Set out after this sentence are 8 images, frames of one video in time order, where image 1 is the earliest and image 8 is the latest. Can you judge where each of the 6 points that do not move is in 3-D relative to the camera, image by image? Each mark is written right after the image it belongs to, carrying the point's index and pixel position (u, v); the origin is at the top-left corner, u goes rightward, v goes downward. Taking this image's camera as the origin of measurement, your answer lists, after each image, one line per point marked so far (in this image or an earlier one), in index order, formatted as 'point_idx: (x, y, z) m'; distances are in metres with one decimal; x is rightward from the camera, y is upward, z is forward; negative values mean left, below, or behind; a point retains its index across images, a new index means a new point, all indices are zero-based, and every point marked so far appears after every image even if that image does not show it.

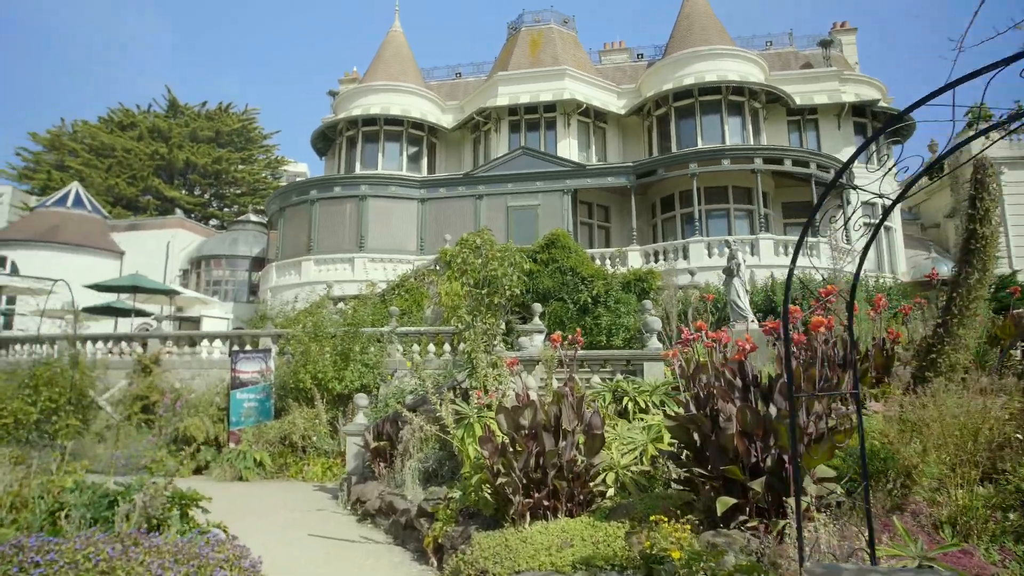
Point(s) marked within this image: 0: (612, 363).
0: (+1.7, -1.3, +11.6) m
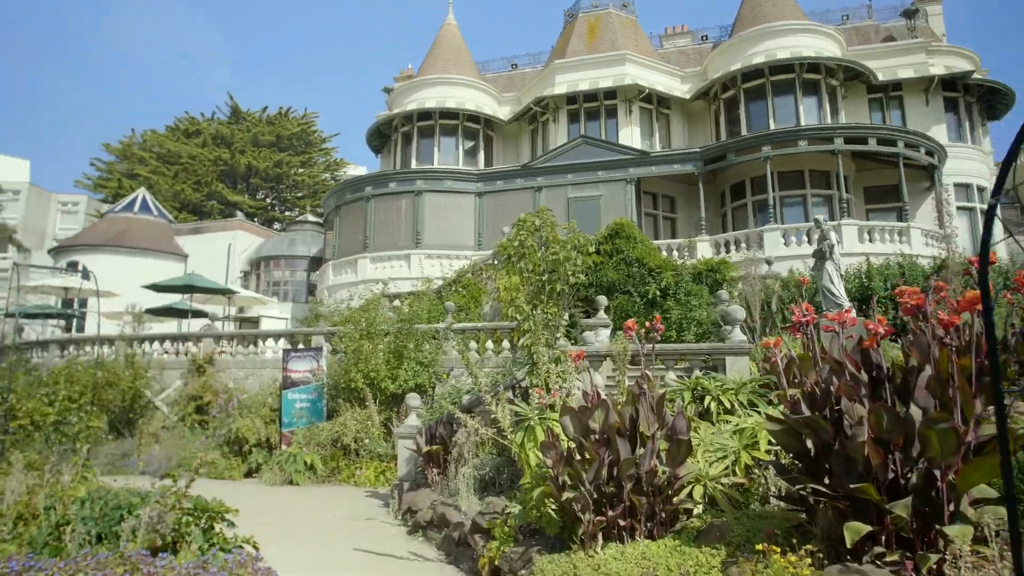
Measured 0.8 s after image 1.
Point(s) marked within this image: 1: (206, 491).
0: (+2.7, -1.1, +10.4) m
1: (-6.6, -4.0, +13.6) m
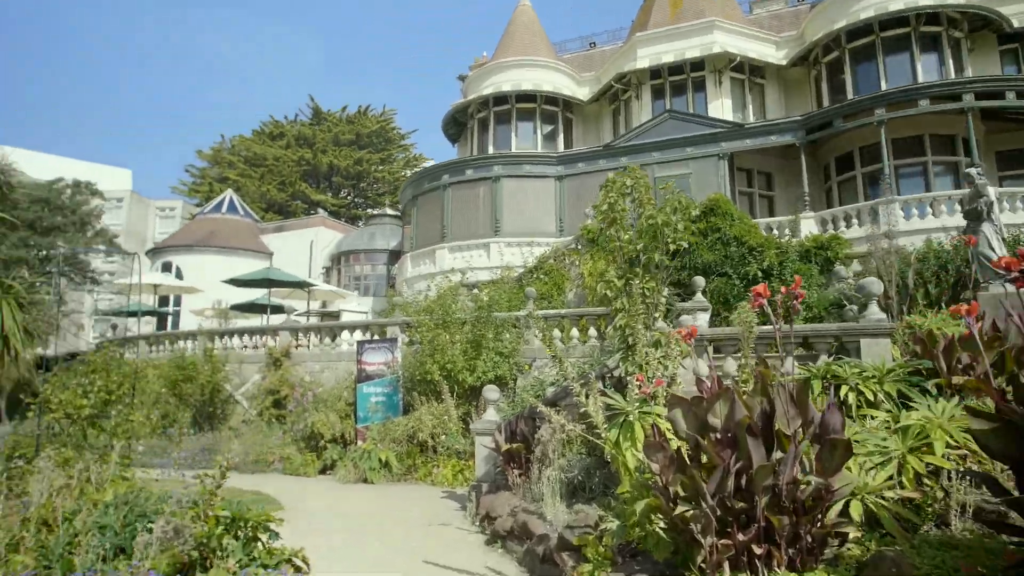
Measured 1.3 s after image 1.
0: (+3.9, -0.7, +8.7) m
1: (-4.9, -3.8, +13.0) m
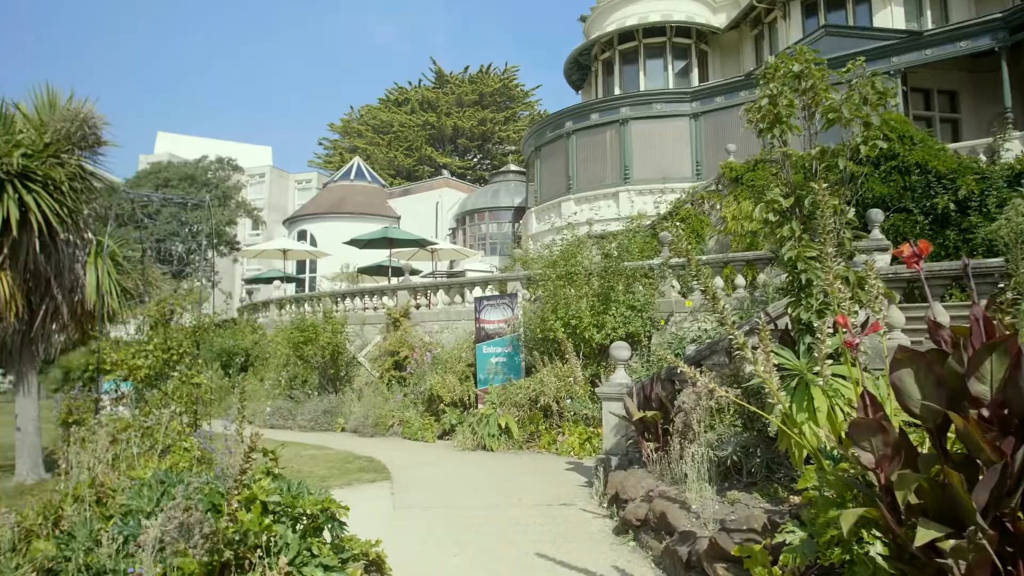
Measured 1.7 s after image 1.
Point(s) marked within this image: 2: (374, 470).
0: (+5.2, +0.1, +6.3) m
1: (-2.6, -3.0, +12.4) m
2: (-2.0, -2.6, +9.9) m
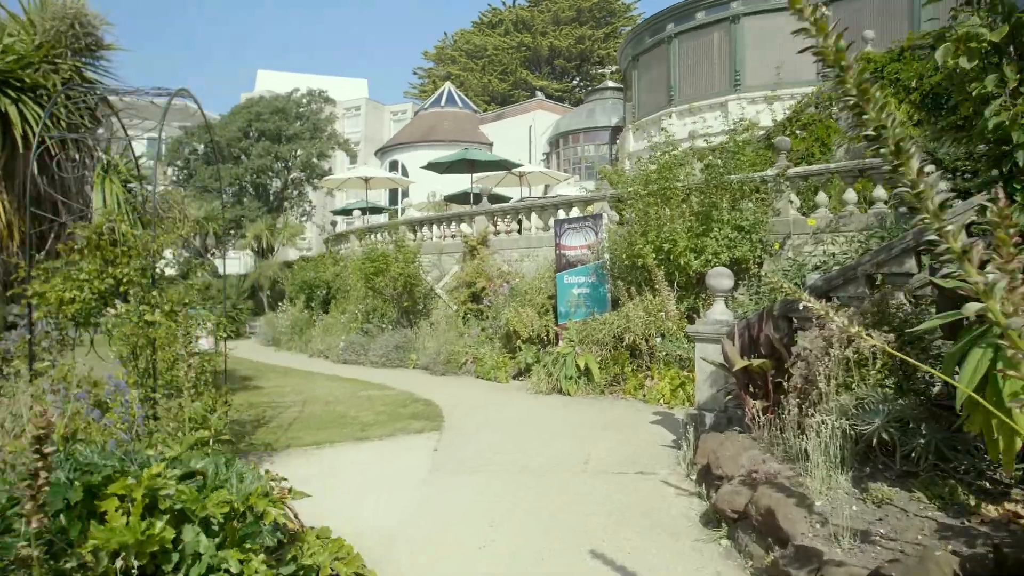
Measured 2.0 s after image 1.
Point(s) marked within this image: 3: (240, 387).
0: (+5.4, +0.8, +3.8) m
1: (-1.2, -1.7, +11.3) m
2: (-1.1, -1.6, +8.7) m
3: (-4.5, -1.7, +11.3) m
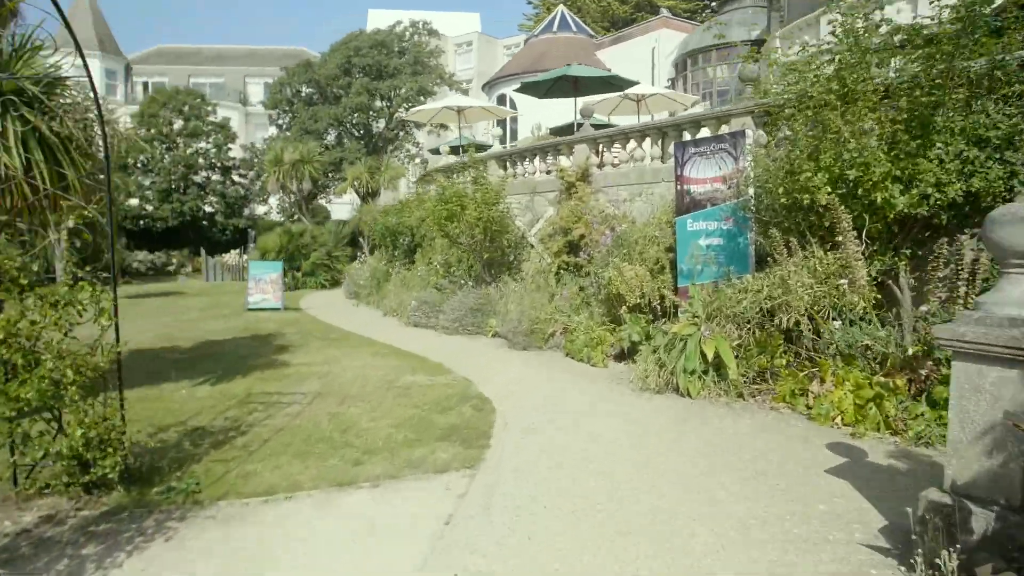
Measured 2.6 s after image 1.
0: (+5.1, +0.7, -0.3) m
1: (0.0, -1.1, +8.4) m
2: (-0.4, -1.2, +5.8) m
3: (-3.3, -1.0, +9.0) m
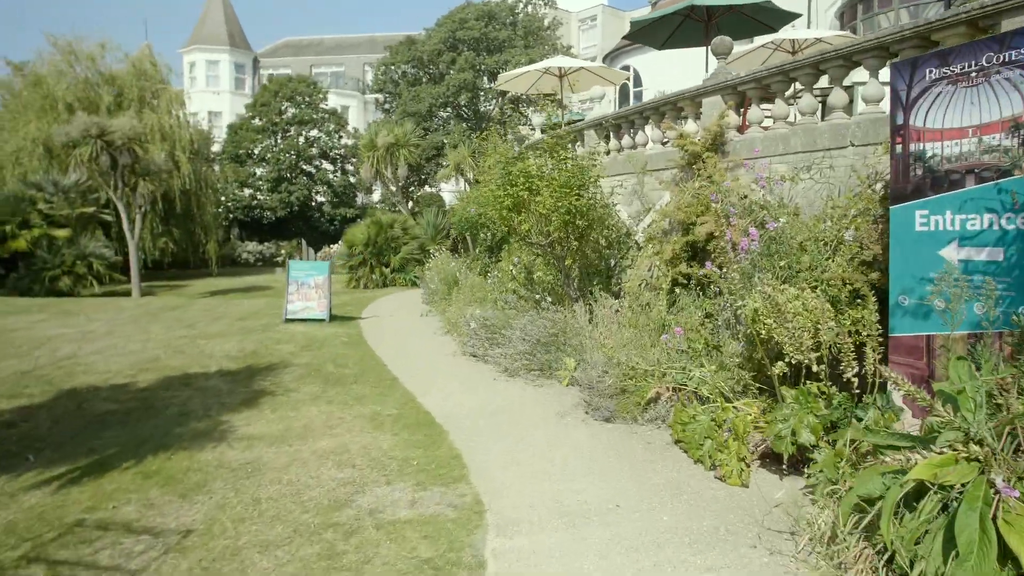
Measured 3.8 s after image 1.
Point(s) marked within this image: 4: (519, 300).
0: (+3.8, +0.1, -4.9) m
1: (+0.3, -1.4, +4.6) m
2: (-0.5, -1.6, +2.2) m
3: (-2.7, -1.3, +5.8) m
4: (+0.1, -0.2, +10.0) m
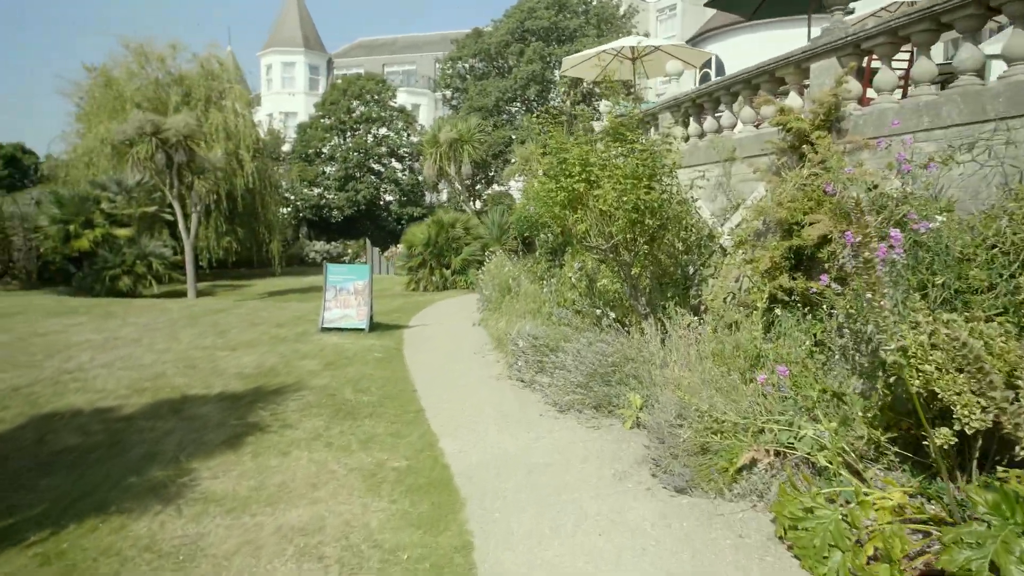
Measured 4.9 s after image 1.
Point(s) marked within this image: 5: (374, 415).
0: (+2.9, 0.0, -6.8) m
1: (+0.4, -1.6, +3.1) m
2: (-0.7, -1.7, +0.7) m
3: (-2.5, -1.4, +4.6) m
4: (+0.8, -0.3, +8.4) m
5: (-1.3, -1.2, +6.5) m
